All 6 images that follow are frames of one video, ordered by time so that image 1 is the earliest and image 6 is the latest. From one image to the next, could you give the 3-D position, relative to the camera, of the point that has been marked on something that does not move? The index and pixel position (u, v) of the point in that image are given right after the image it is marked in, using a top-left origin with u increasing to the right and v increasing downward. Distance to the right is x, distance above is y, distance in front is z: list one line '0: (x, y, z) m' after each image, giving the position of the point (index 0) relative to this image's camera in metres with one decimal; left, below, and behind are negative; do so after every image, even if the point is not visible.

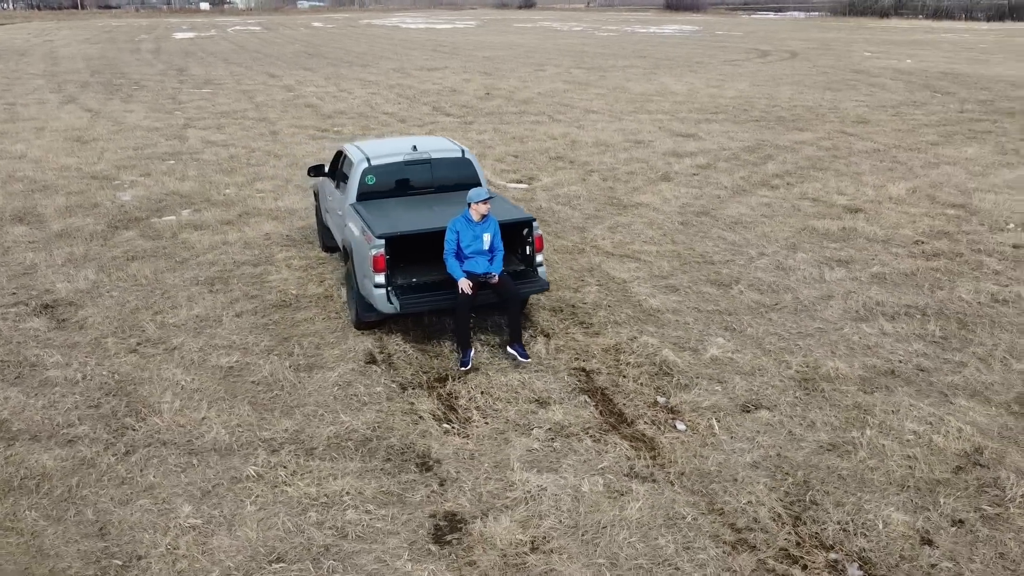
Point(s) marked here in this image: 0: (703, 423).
0: (+1.4, -1.0, +5.8) m
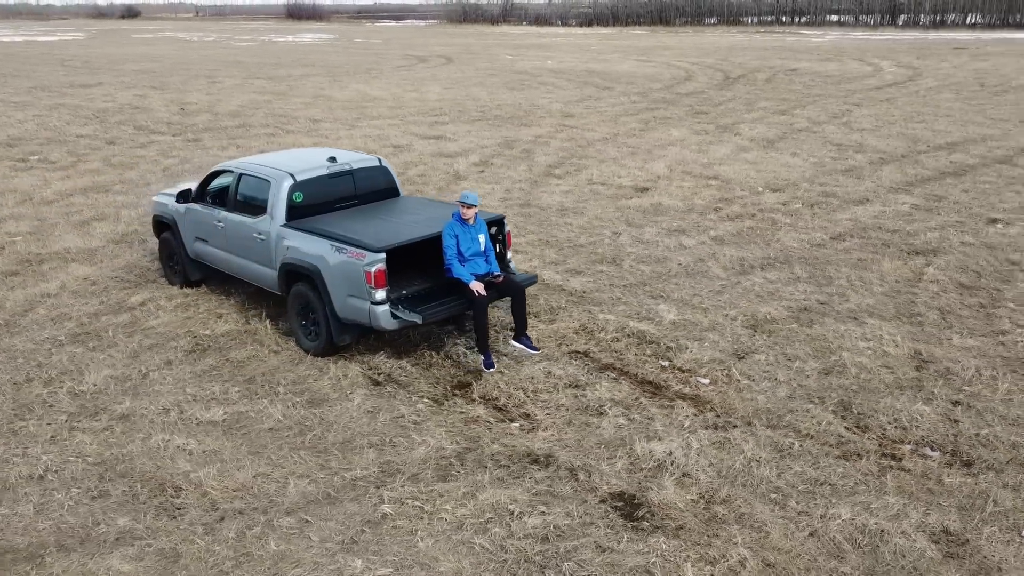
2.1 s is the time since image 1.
0: (+1.7, -0.7, +6.6) m
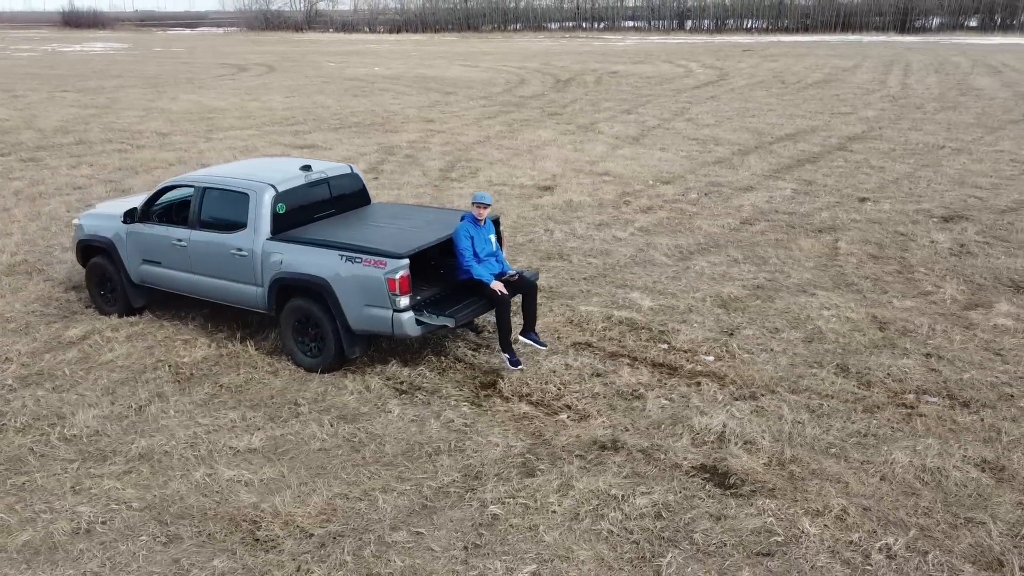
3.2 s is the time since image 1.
0: (+1.8, -0.6, +7.1) m
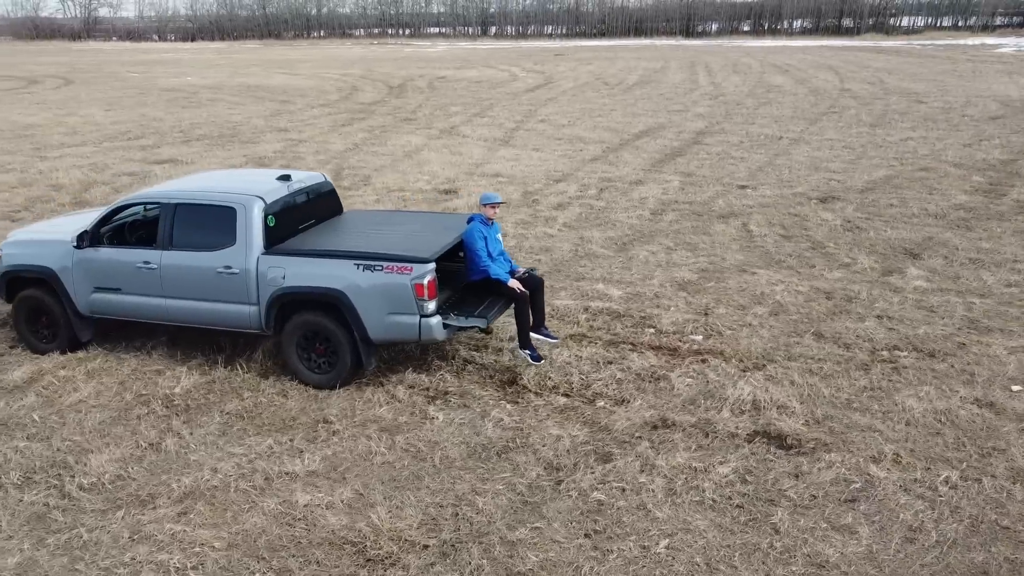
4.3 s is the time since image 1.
0: (+1.8, -0.4, +7.6) m
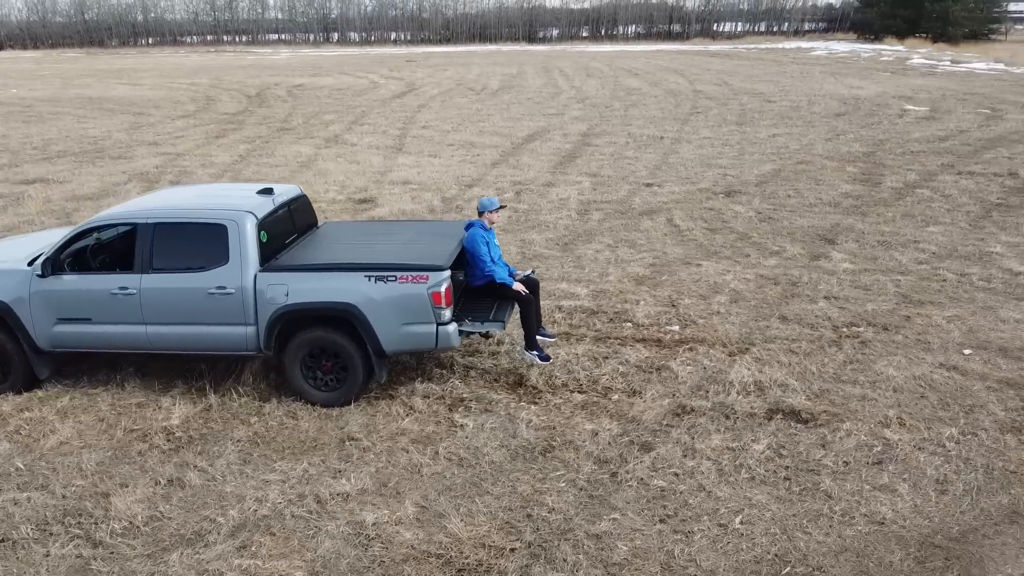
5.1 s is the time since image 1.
0: (+1.7, -0.3, +8.0) m
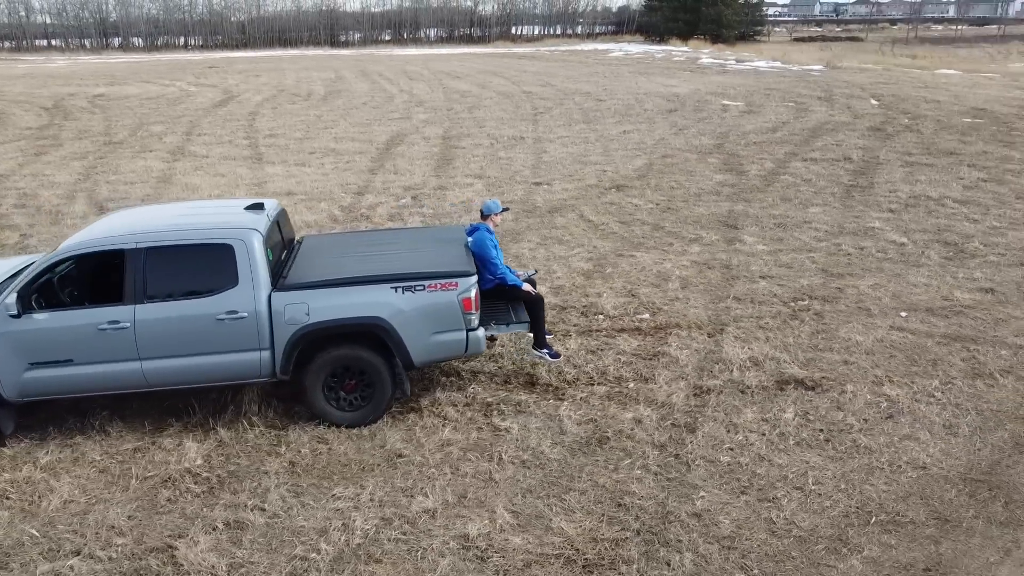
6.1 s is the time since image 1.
0: (+1.4, -0.2, +8.4) m
